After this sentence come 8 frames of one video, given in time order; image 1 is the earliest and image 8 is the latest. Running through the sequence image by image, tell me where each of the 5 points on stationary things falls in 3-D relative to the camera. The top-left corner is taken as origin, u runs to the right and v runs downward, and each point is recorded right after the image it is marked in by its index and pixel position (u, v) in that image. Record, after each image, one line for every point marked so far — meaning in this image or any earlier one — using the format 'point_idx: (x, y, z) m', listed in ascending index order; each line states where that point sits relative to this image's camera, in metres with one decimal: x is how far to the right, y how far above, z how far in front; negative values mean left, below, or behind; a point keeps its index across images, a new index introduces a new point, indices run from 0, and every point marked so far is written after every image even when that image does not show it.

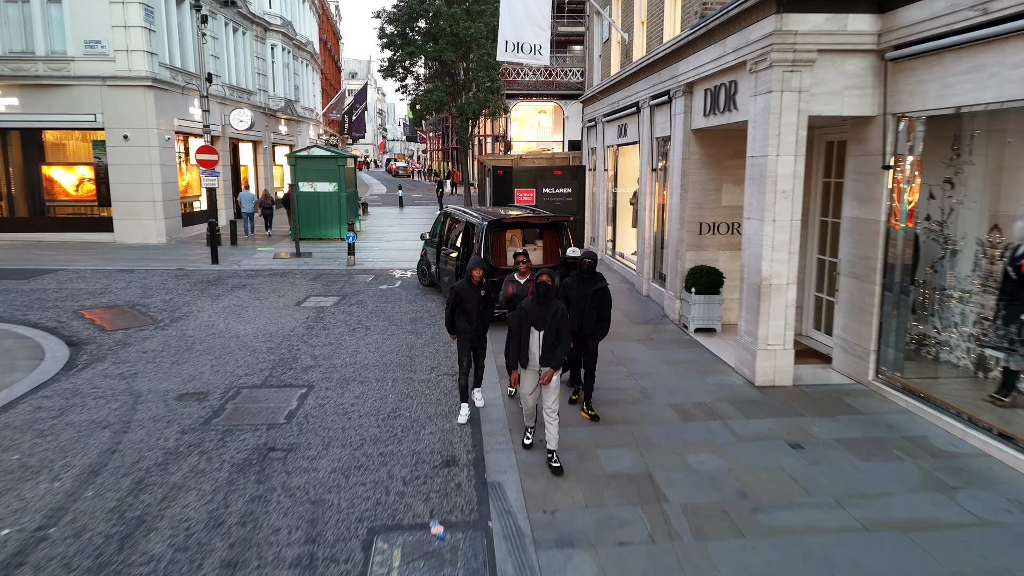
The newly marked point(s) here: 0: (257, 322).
0: (-3.1, -0.4, +10.2) m
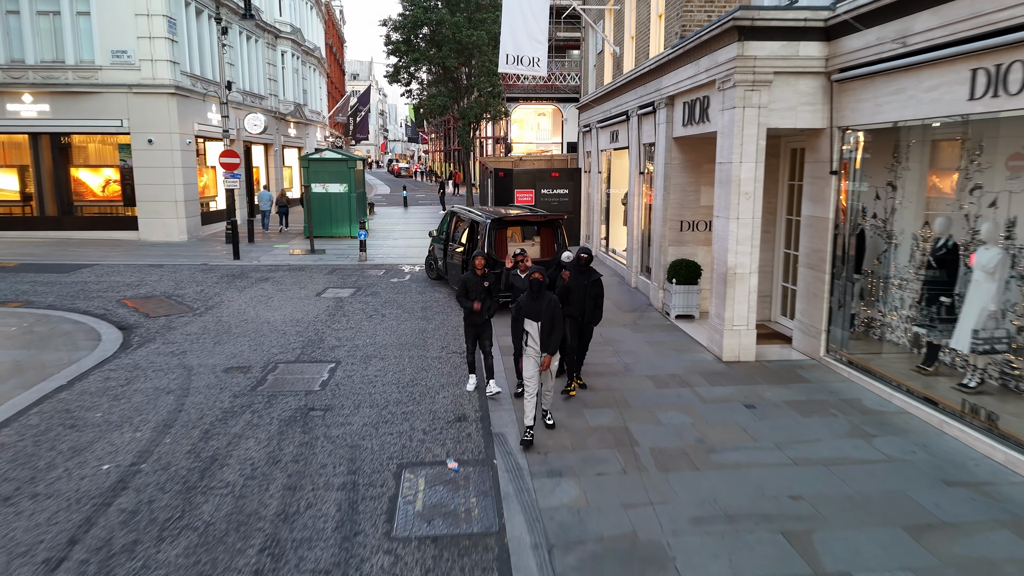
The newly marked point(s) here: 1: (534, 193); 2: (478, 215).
0: (-3.1, -0.3, +11.3) m
1: (+0.5, +2.1, +18.7) m
2: (-0.5, +1.0, +11.7) m
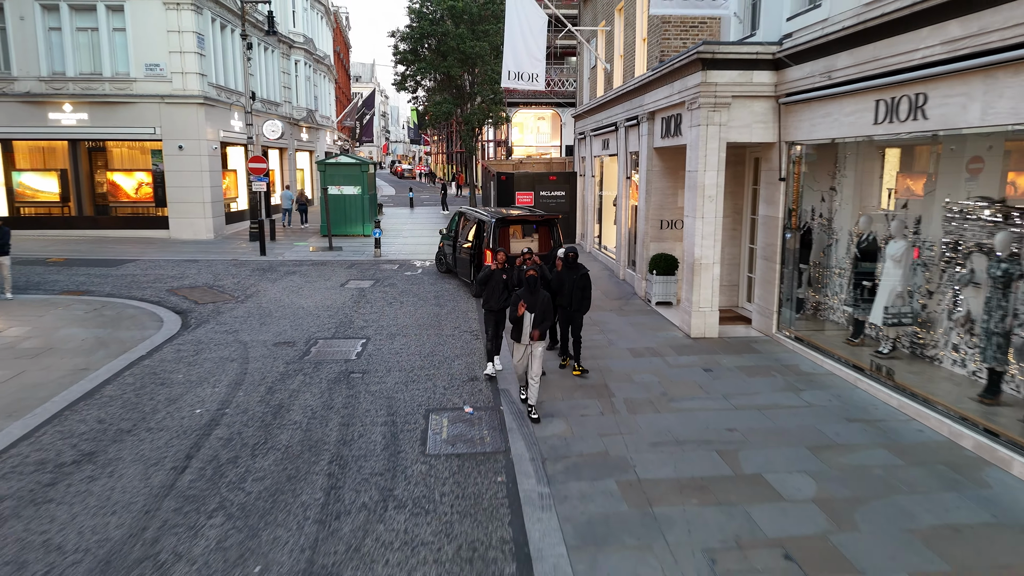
0: (-3.0, -0.2, +12.9) m
1: (+0.5, +2.2, +20.3) m
2: (-0.4, +1.2, +13.3) m
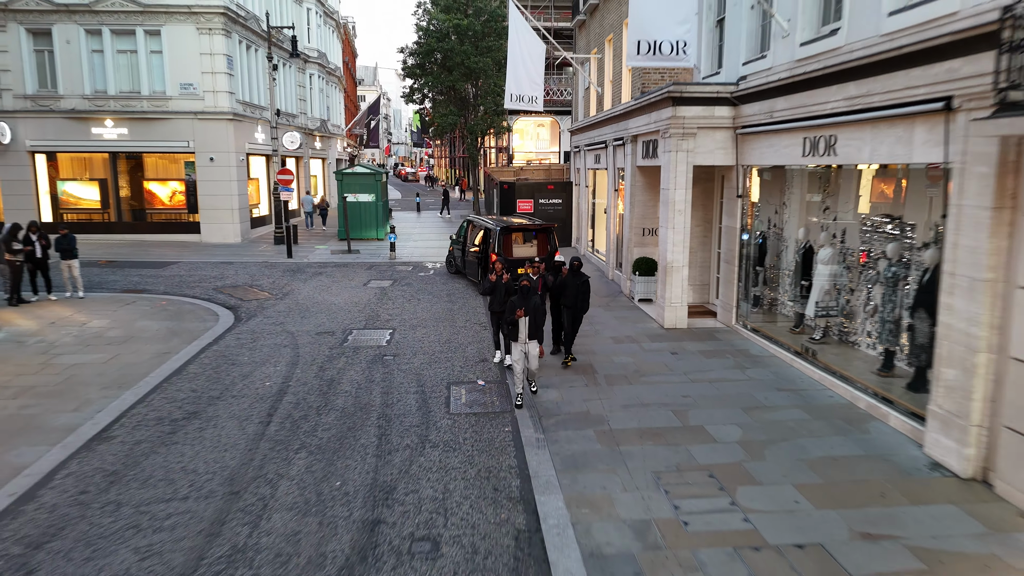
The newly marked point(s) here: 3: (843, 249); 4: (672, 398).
0: (-3.0, -0.1, +14.9) m
1: (+0.5, +2.3, +22.2) m
2: (-0.4, +1.2, +15.2) m
3: (+3.8, +0.5, +9.7) m
4: (+1.6, -1.1, +8.6) m
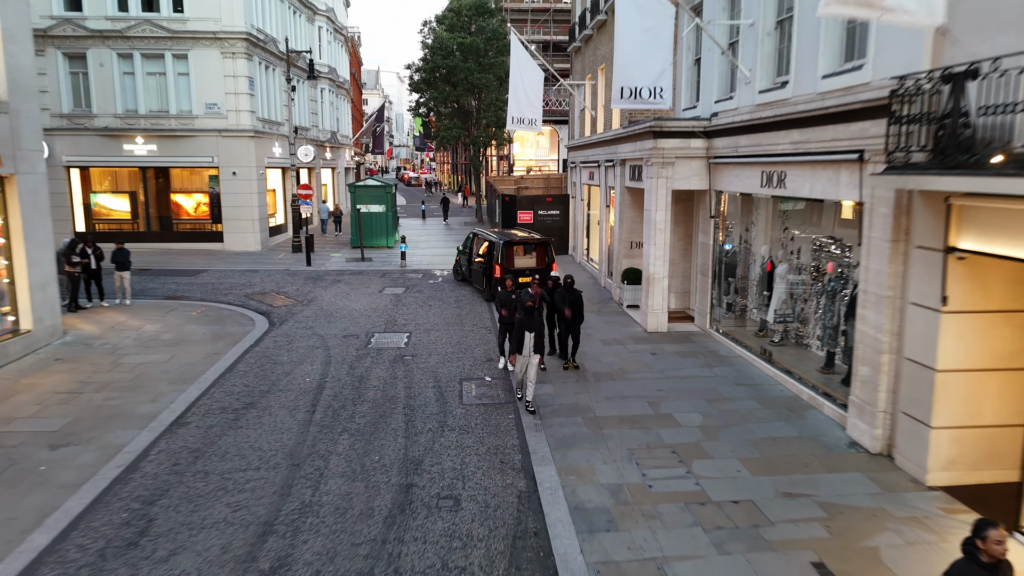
0: (-3.0, -0.3, +16.5) m
1: (+0.6, +2.1, +23.9) m
2: (-0.4, +1.0, +16.9) m
3: (+3.9, +0.3, +11.4) m
4: (+1.7, -1.3, +10.3) m
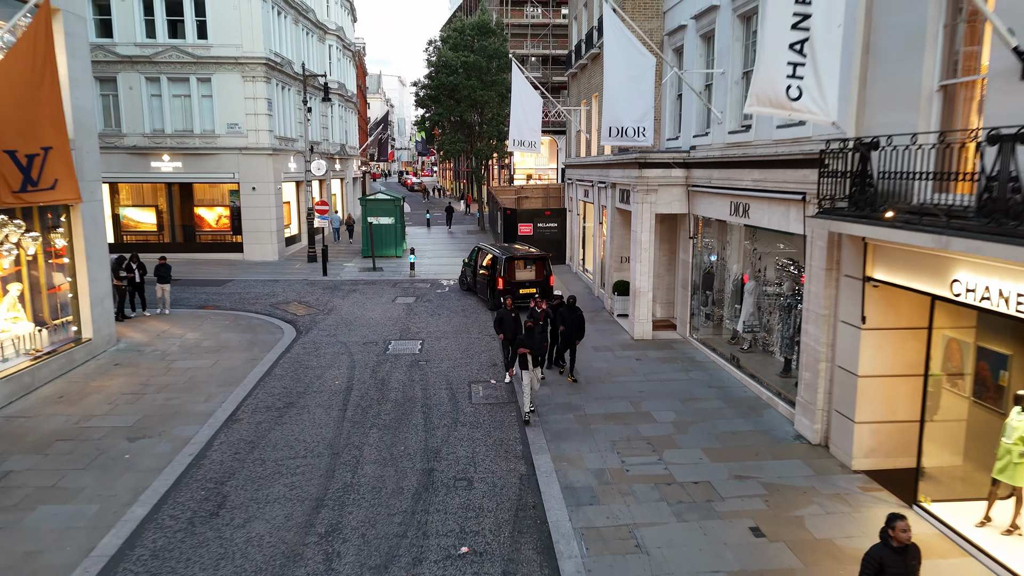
0: (-2.9, -0.5, +18.2) m
1: (+0.6, +1.9, +25.6) m
2: (-0.3, +0.8, +18.6) m
3: (+3.9, +0.1, +13.1) m
4: (+1.7, -1.5, +12.0) m
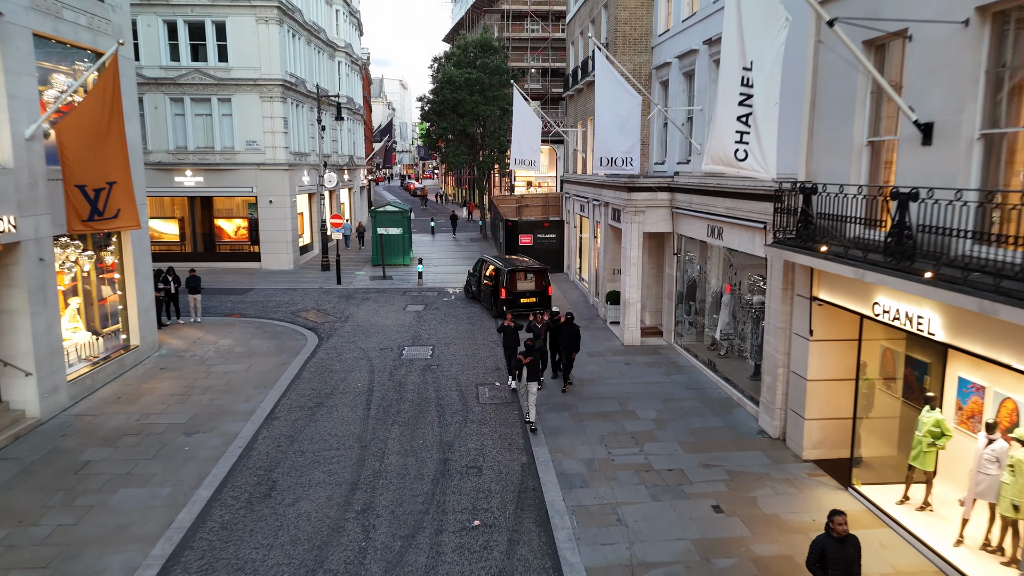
0: (-2.9, -0.7, +19.9) m
1: (+0.7, +1.7, +27.3) m
2: (-0.3, +0.6, +20.2) m
3: (+3.9, -0.1, +14.7) m
4: (+1.7, -1.7, +13.6) m
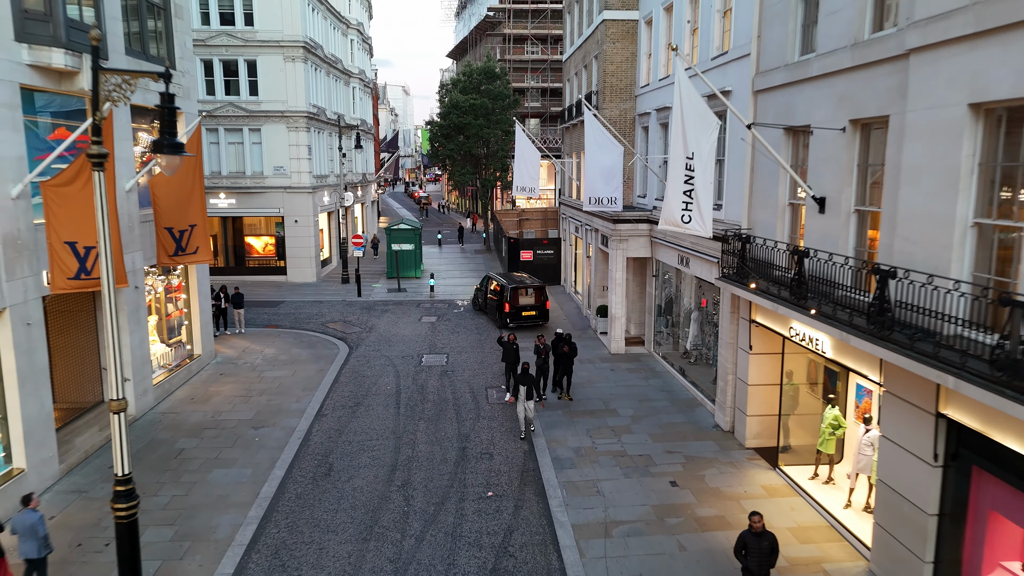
0: (-2.8, -1.1, +22.8) m
1: (+0.7, +1.3, +30.2) m
2: (-0.2, +0.2, +23.1) m
3: (+4.0, -0.5, +17.6) m
4: (+1.8, -2.1, +16.5) m
